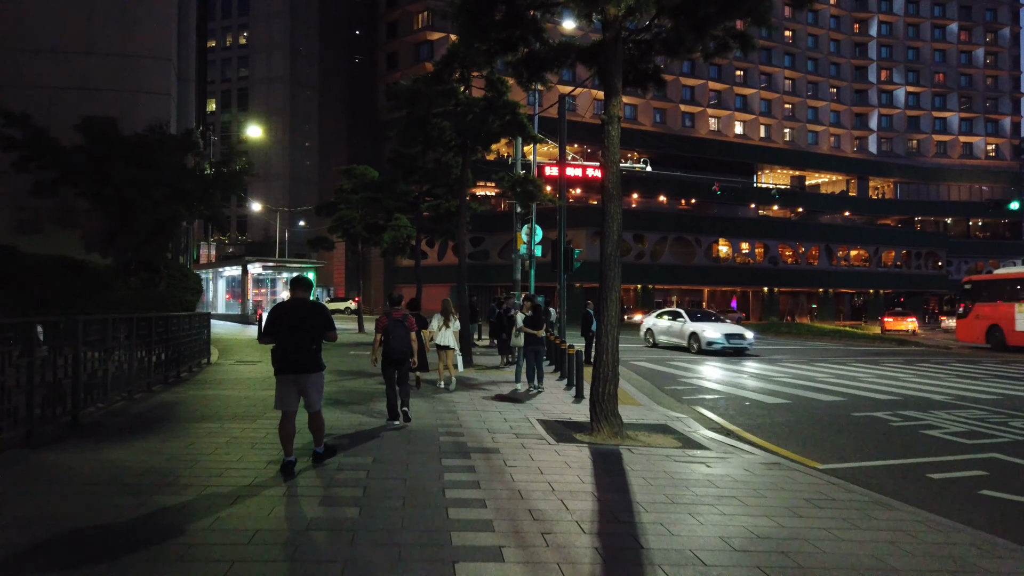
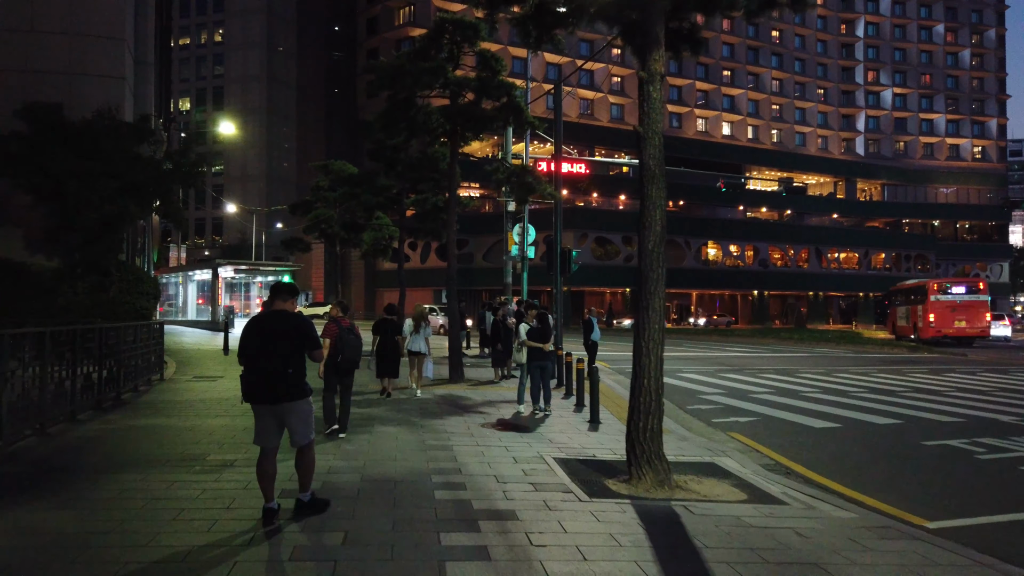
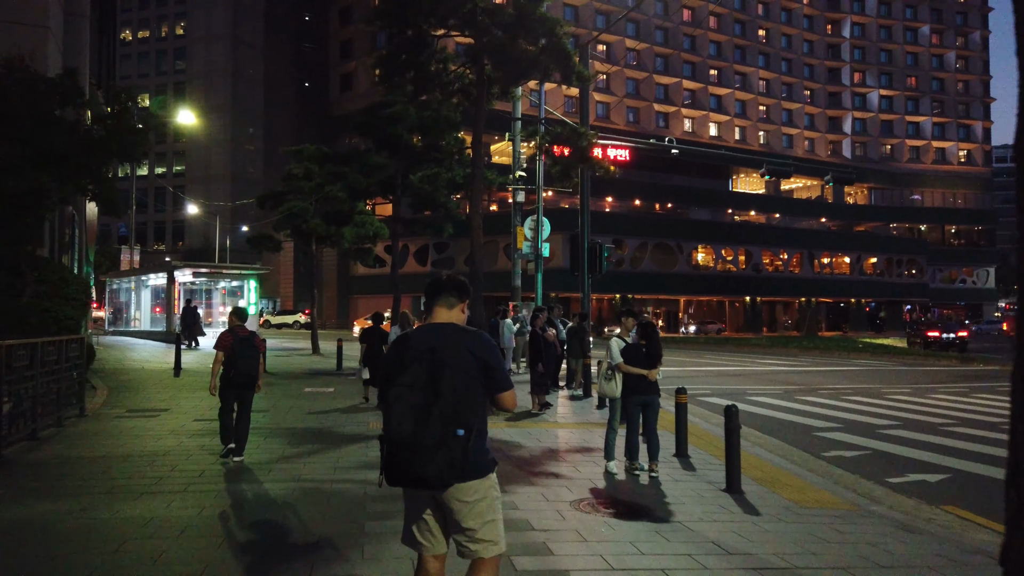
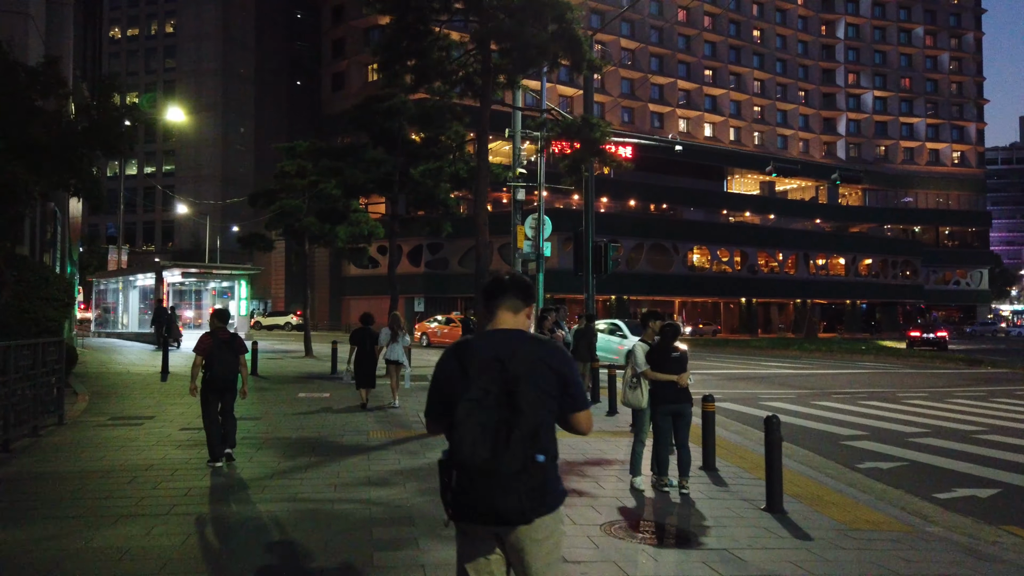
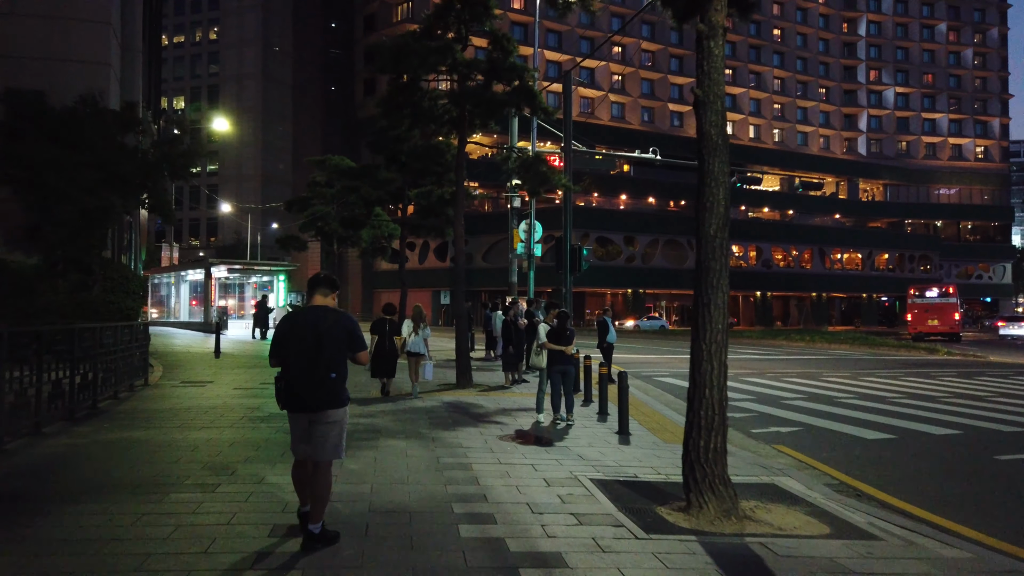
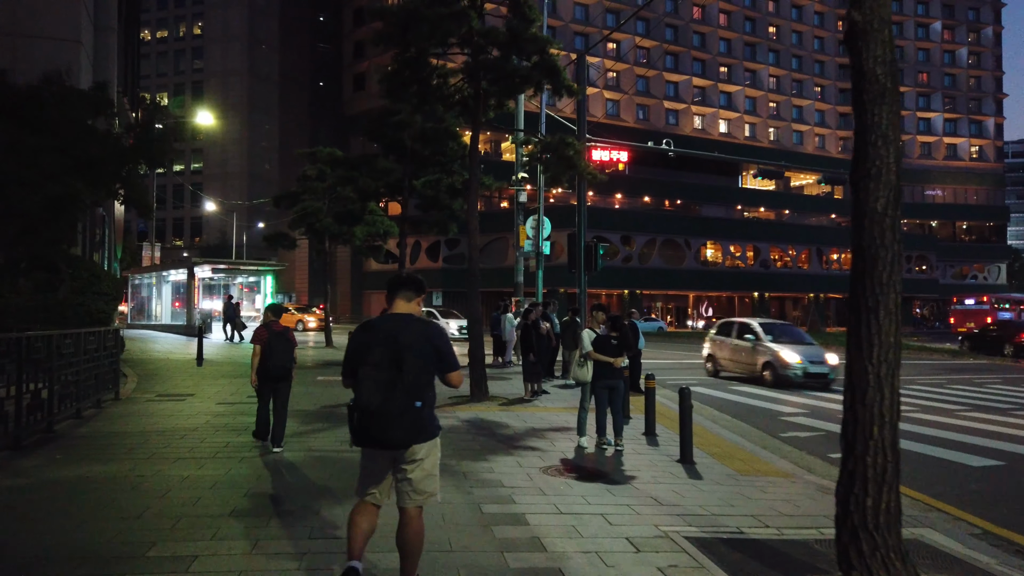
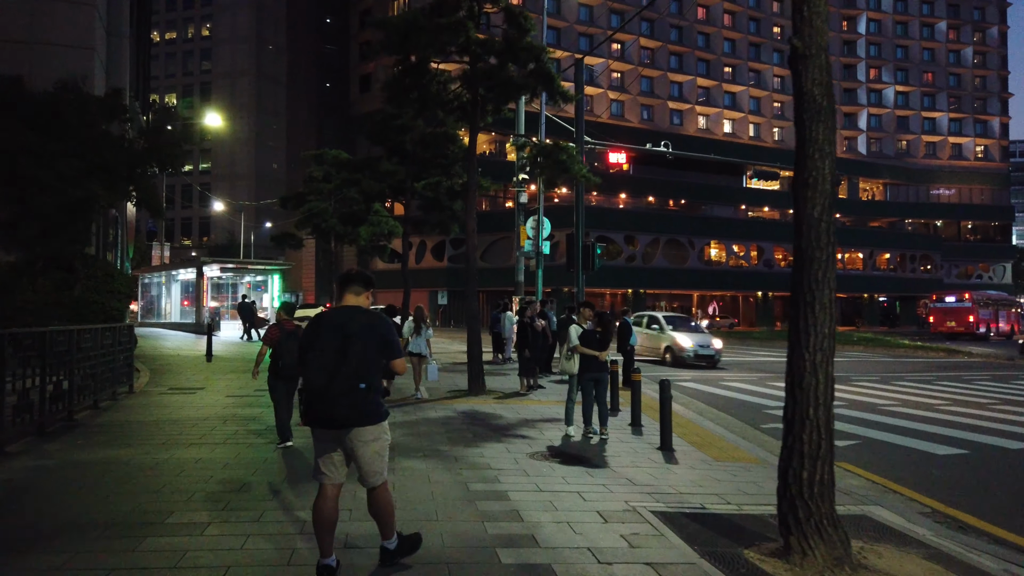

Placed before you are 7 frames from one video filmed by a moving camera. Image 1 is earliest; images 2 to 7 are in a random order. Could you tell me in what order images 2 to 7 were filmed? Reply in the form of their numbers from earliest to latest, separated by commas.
2, 5, 7, 6, 3, 4
